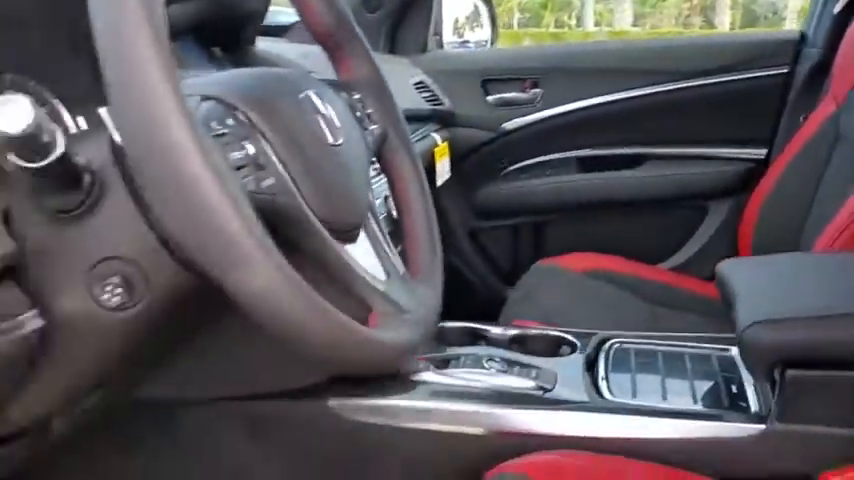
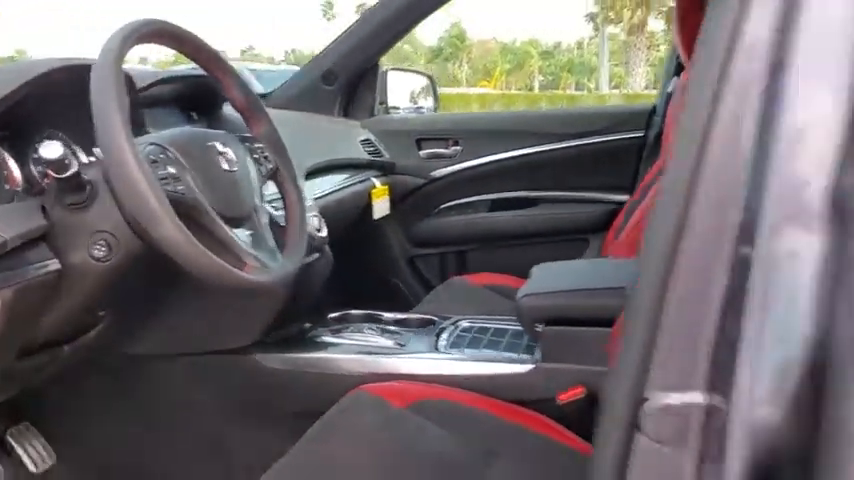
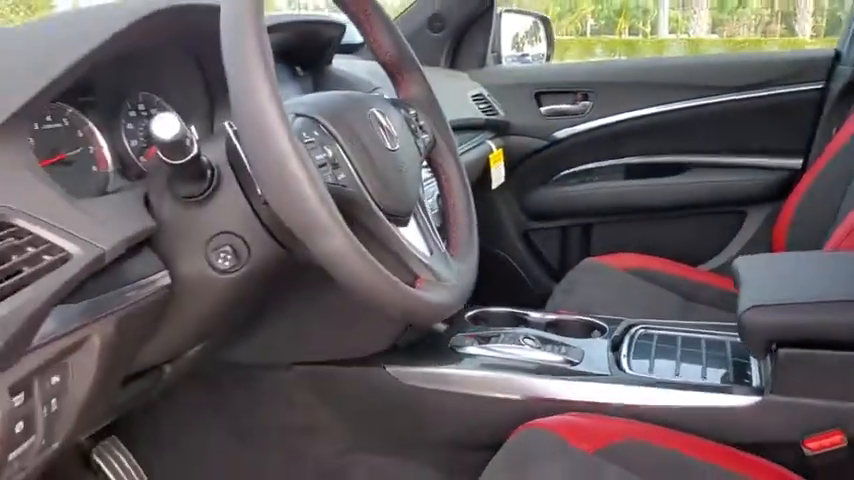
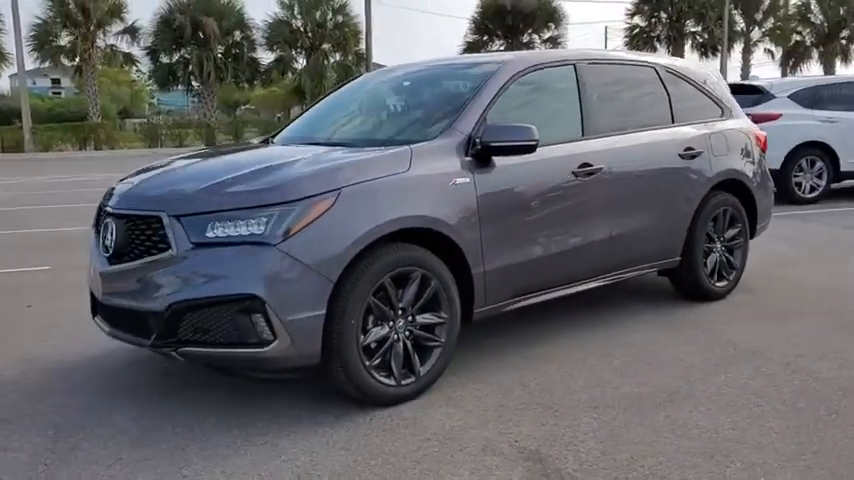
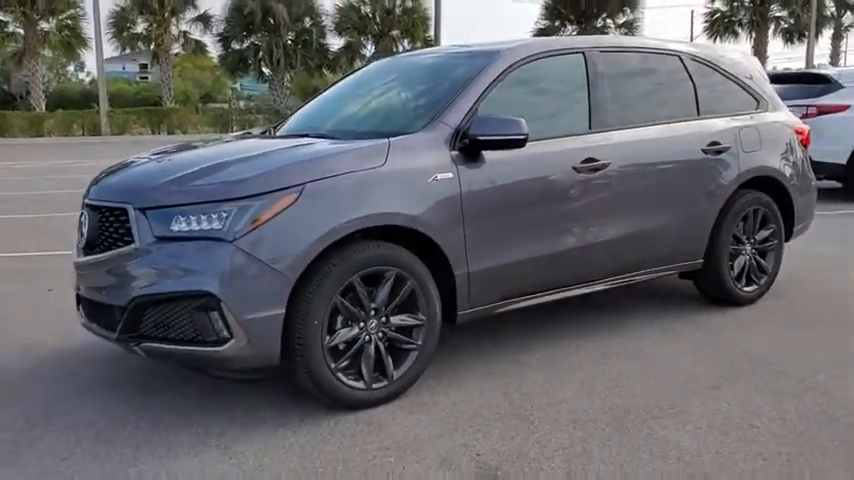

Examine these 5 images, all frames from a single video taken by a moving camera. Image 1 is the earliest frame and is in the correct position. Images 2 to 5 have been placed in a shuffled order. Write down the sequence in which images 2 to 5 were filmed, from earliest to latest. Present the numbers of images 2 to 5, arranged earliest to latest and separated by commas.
3, 2, 5, 4
